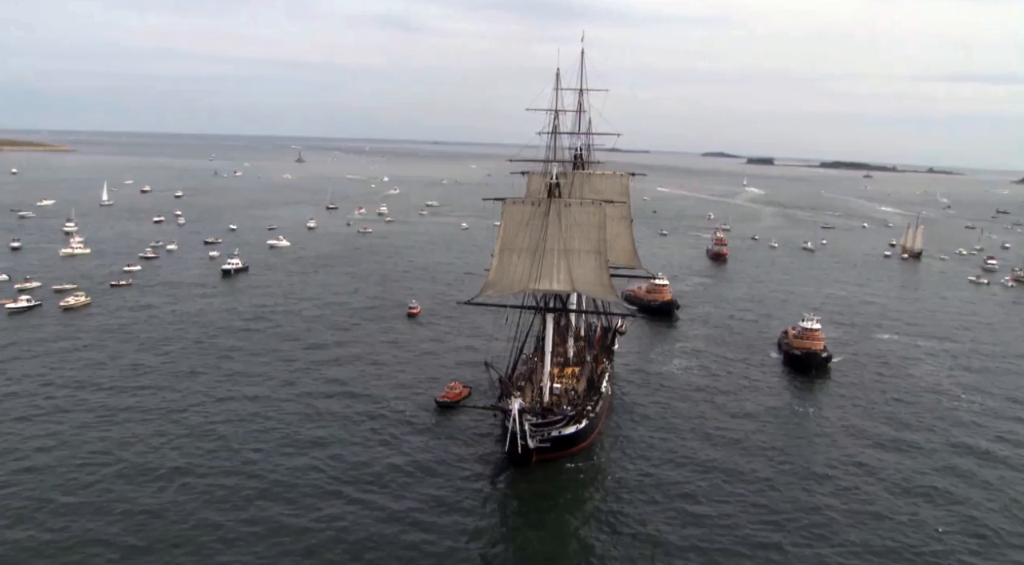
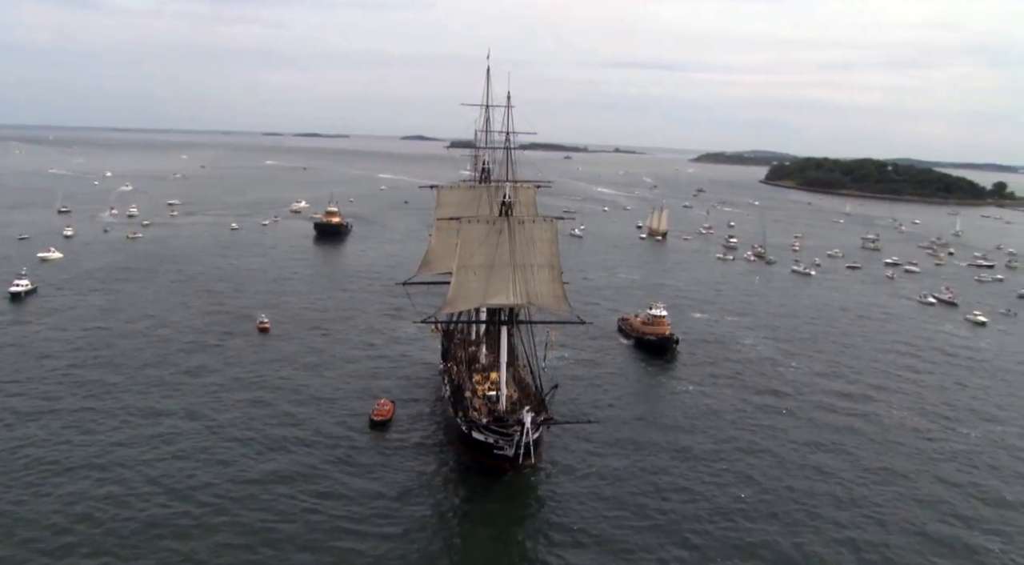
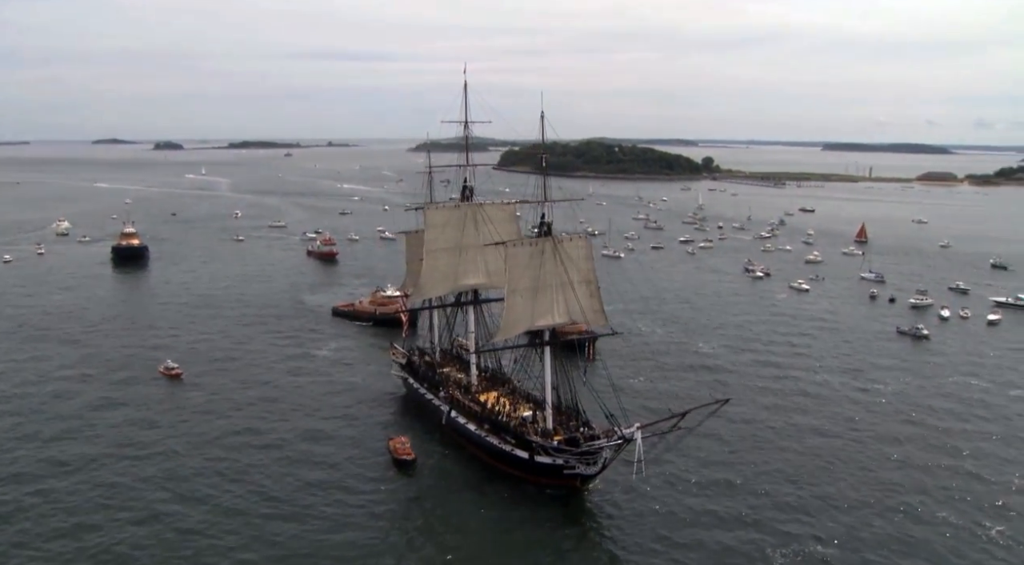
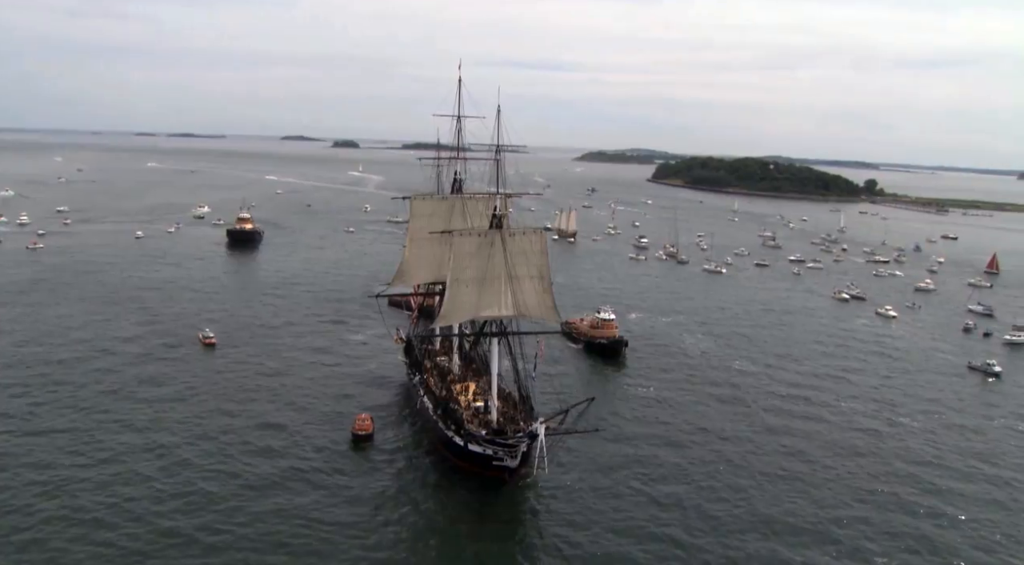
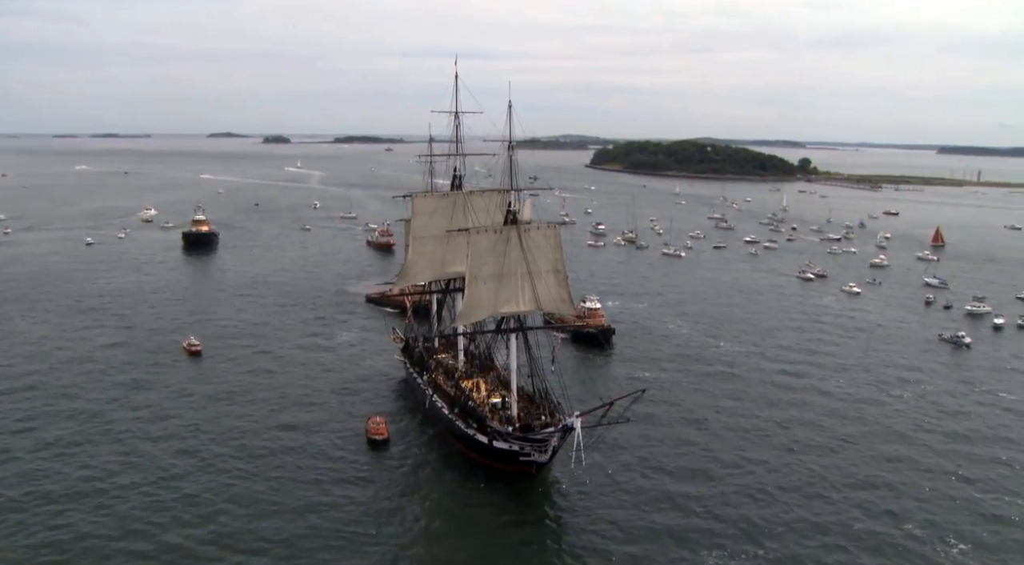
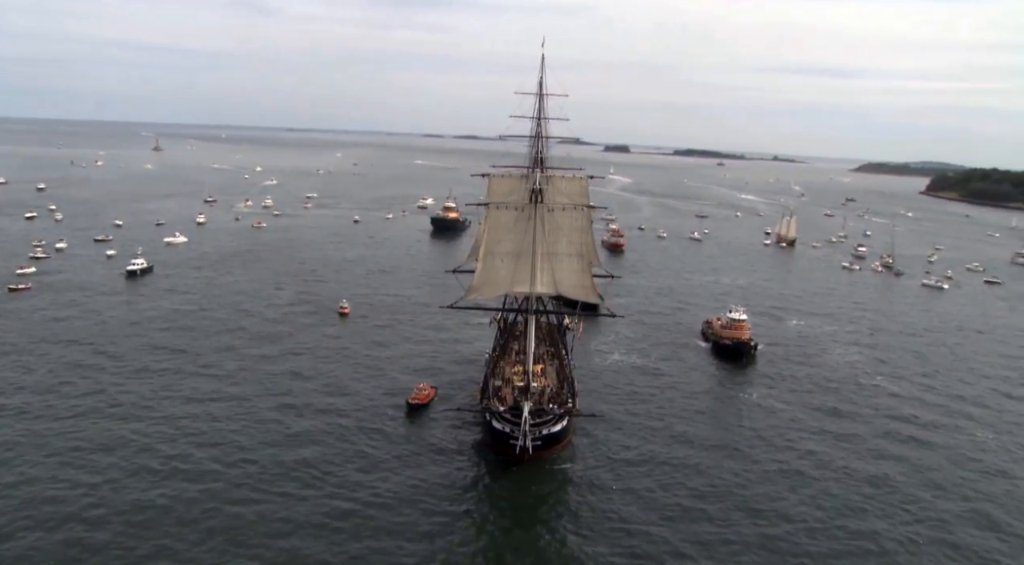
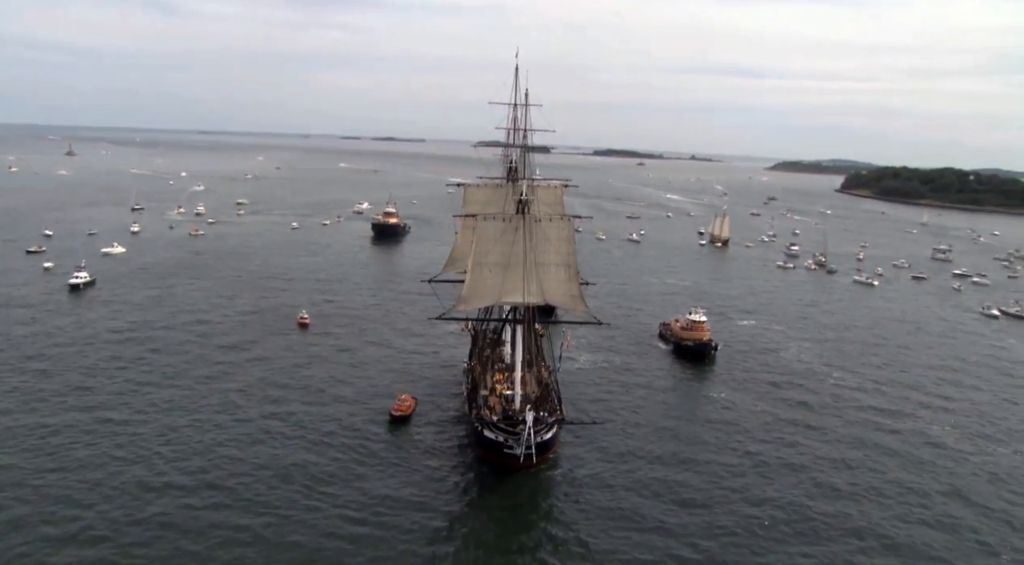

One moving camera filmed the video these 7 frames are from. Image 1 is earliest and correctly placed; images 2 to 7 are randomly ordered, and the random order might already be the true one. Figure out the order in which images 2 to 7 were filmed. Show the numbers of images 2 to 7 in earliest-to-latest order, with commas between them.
6, 7, 2, 4, 5, 3
